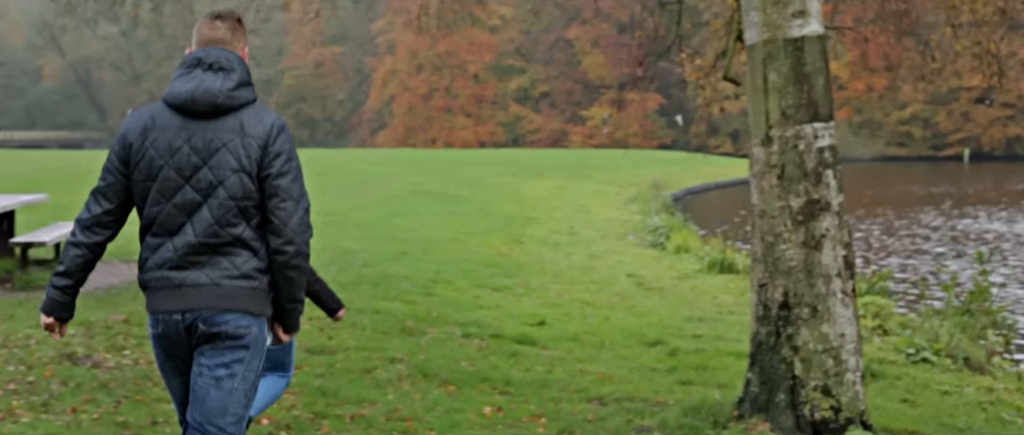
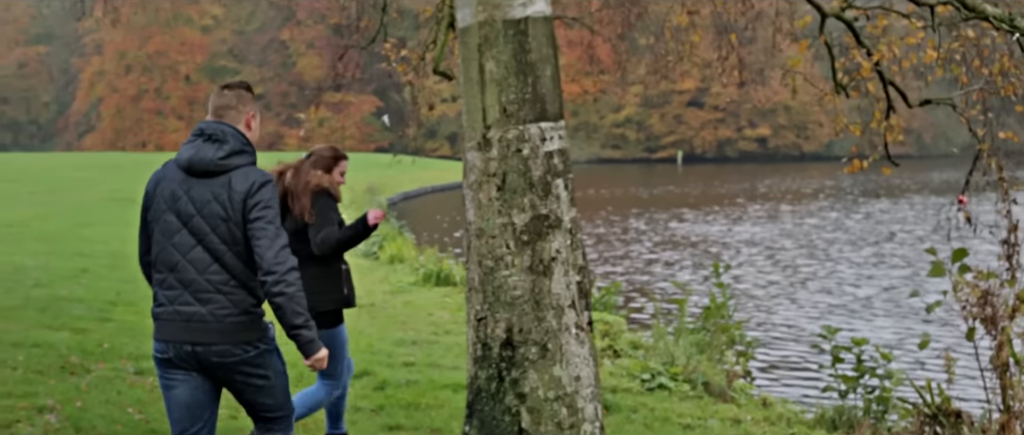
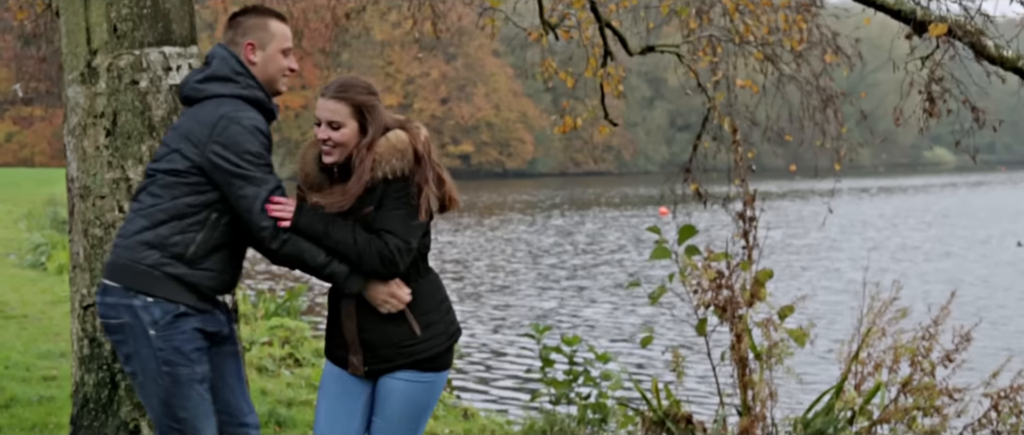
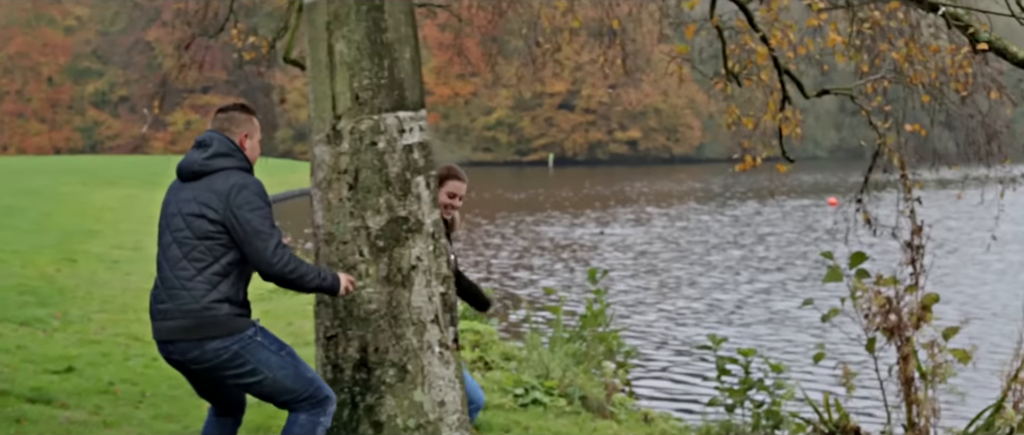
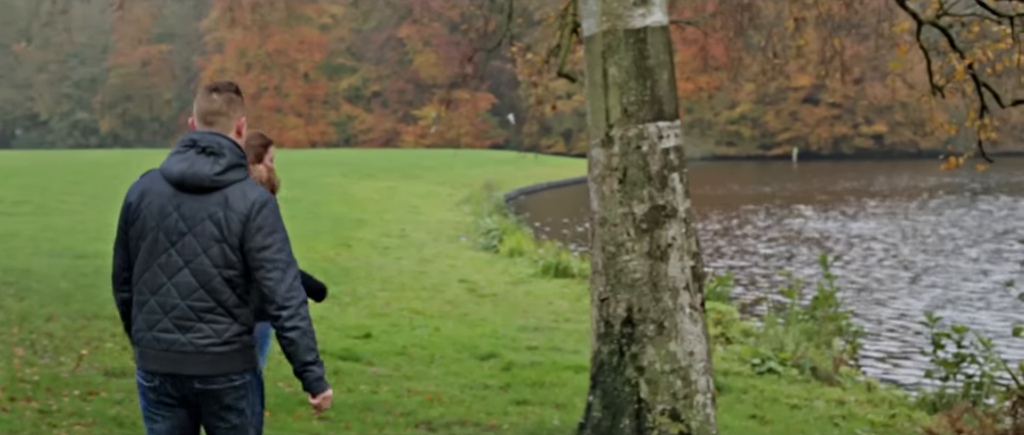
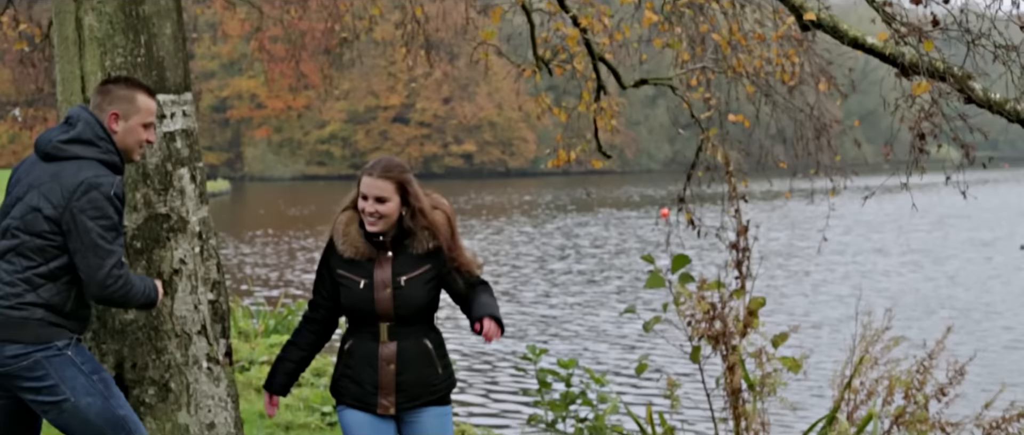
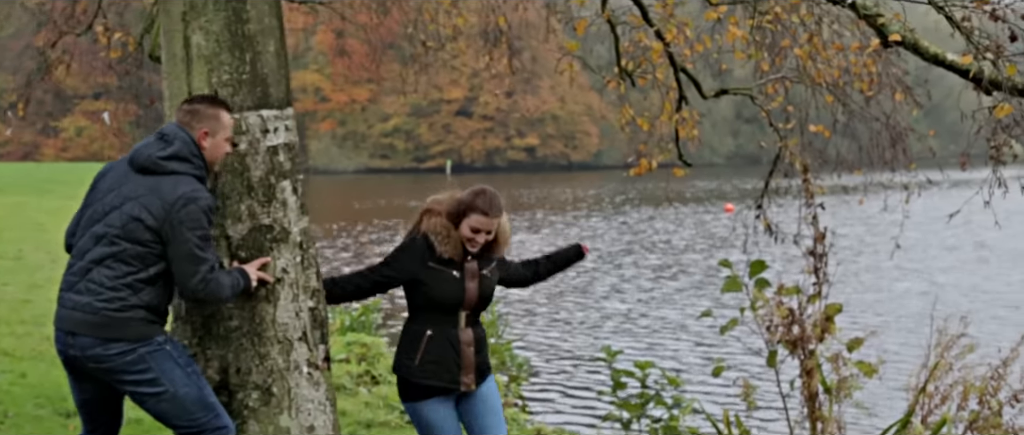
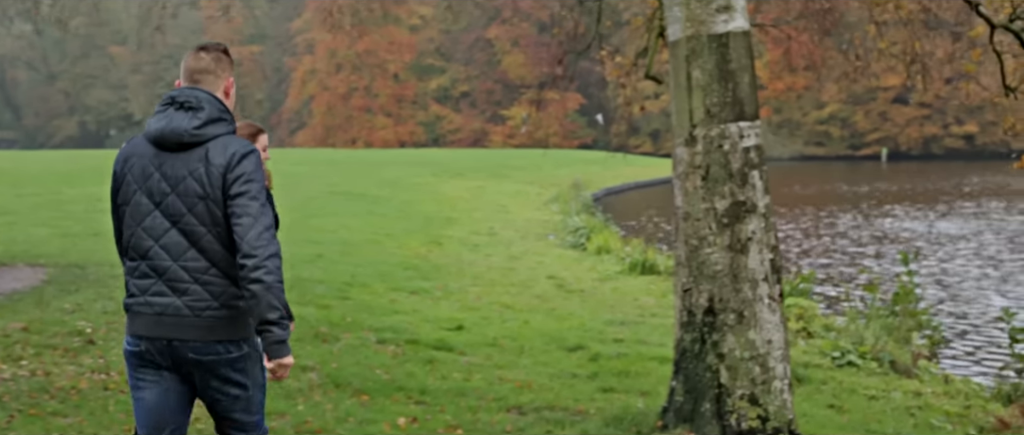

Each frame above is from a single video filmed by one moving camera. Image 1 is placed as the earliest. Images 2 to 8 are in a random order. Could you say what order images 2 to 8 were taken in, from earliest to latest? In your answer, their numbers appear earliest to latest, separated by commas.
8, 5, 2, 4, 7, 6, 3
